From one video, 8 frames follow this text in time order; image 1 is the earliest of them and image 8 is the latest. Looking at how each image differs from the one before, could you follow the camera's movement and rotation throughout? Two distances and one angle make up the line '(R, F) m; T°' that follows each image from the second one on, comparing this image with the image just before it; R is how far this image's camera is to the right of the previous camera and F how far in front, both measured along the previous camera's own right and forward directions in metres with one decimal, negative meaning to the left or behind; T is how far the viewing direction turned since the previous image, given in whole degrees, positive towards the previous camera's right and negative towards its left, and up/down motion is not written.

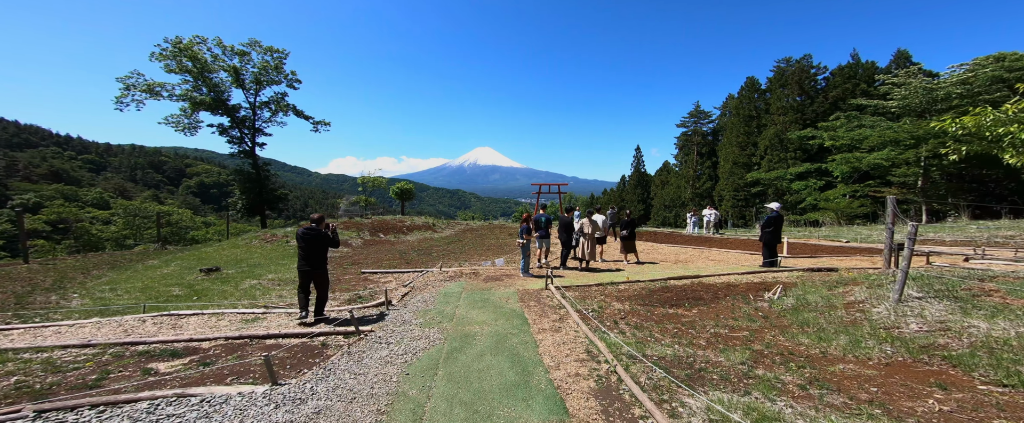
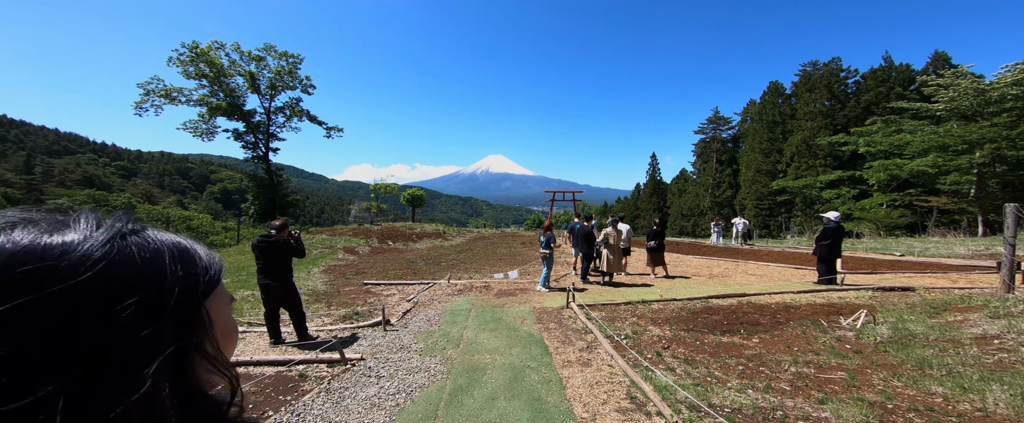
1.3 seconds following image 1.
(-0.1, +1.0) m; -2°
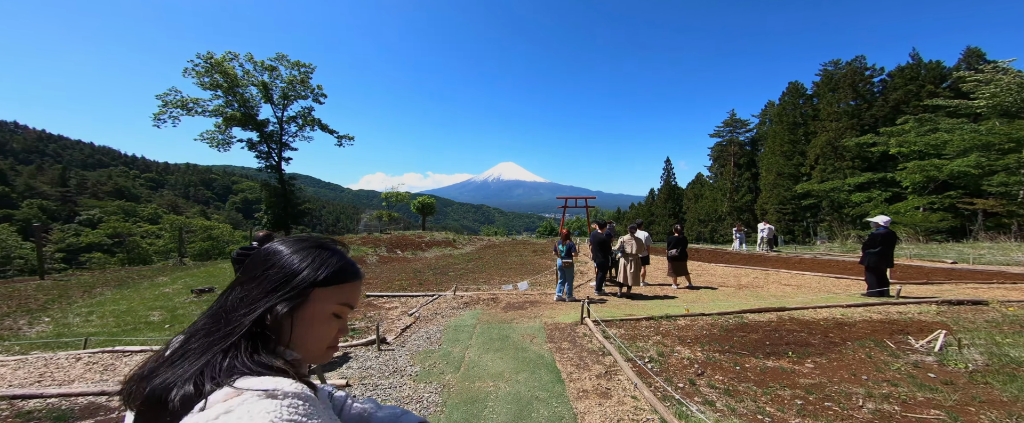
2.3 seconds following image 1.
(+0.1, +0.6) m; -2°
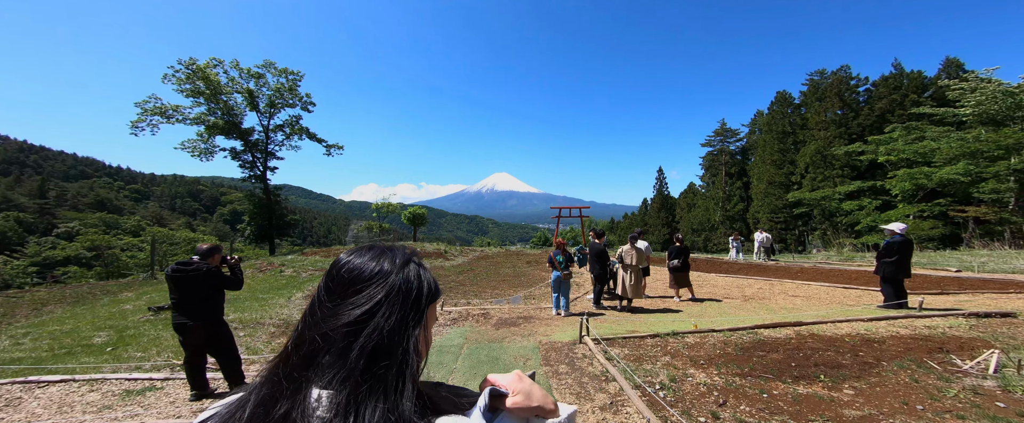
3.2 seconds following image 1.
(0.0, +0.6) m; +1°
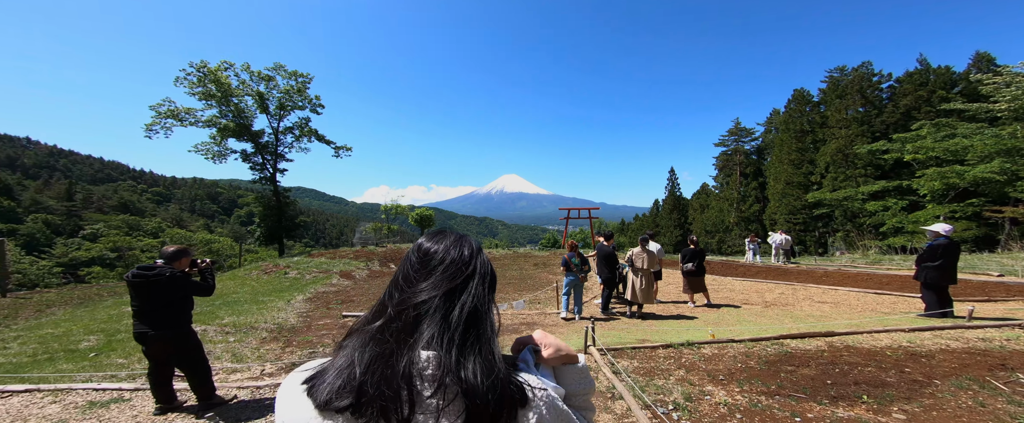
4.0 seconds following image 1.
(+0.2, +0.4) m; -2°
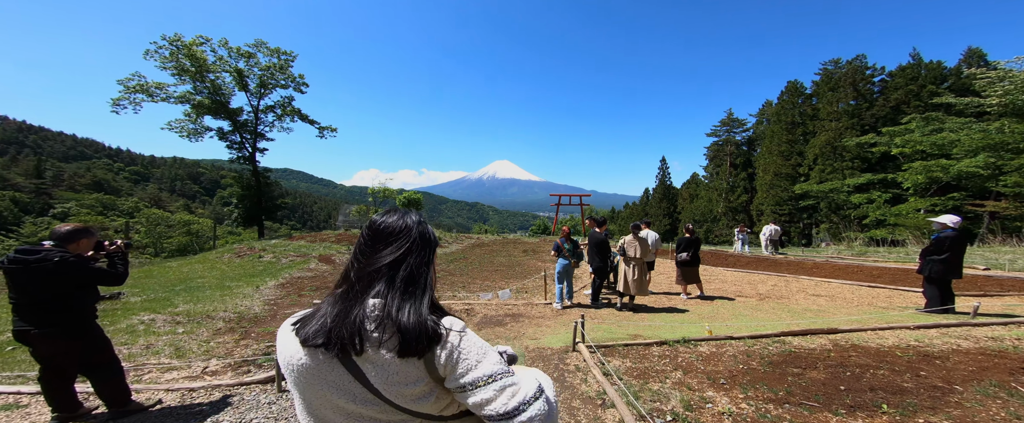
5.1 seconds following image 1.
(+0.1, +0.6) m; +2°
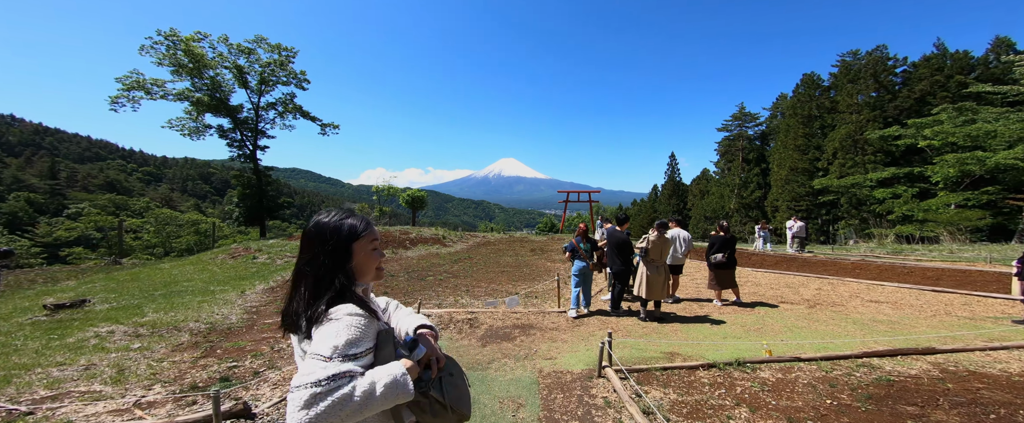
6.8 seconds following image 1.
(-0.1, +0.9) m; -1°
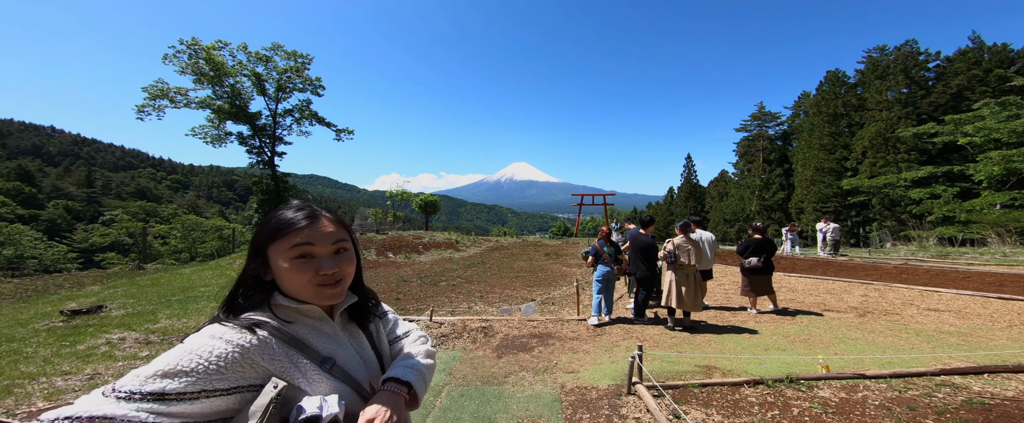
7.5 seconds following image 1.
(-0.1, +0.4) m; -2°
